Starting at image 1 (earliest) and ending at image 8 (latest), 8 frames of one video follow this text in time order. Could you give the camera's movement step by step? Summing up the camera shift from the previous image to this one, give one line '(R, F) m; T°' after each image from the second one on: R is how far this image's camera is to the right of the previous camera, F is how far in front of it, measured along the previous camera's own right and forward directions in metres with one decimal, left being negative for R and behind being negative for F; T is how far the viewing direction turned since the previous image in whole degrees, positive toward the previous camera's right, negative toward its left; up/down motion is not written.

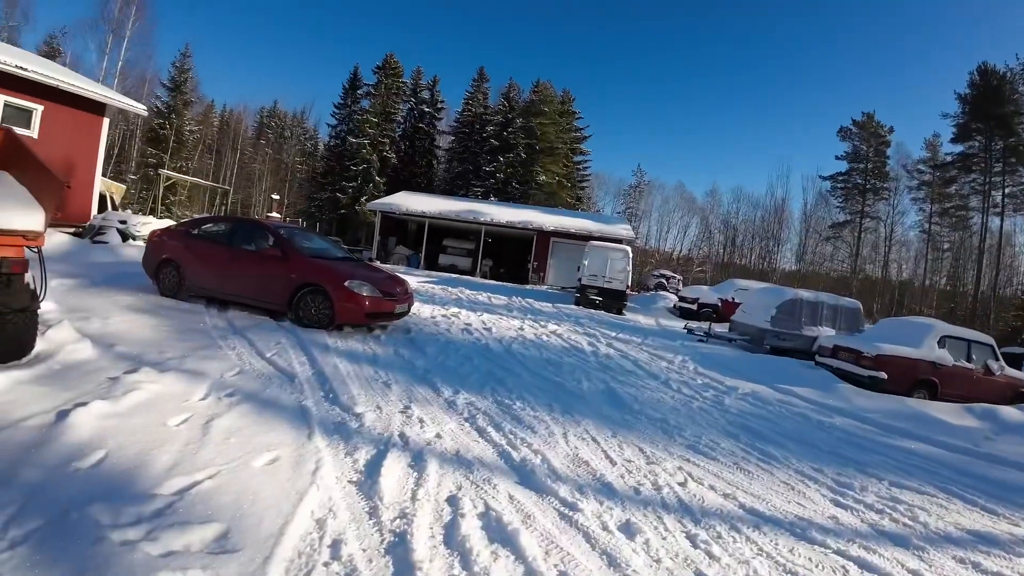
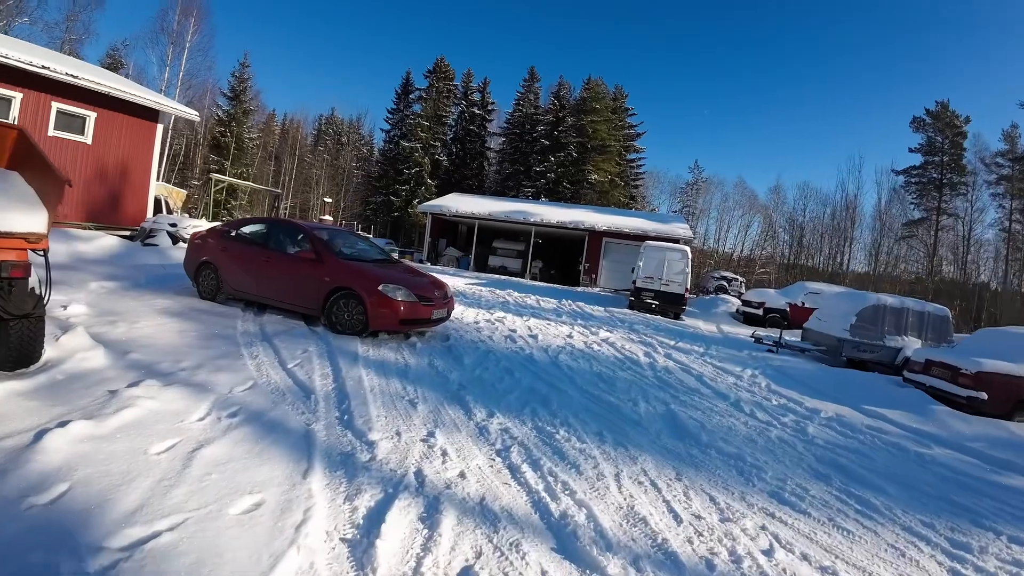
(+0.1, +0.7) m; -6°
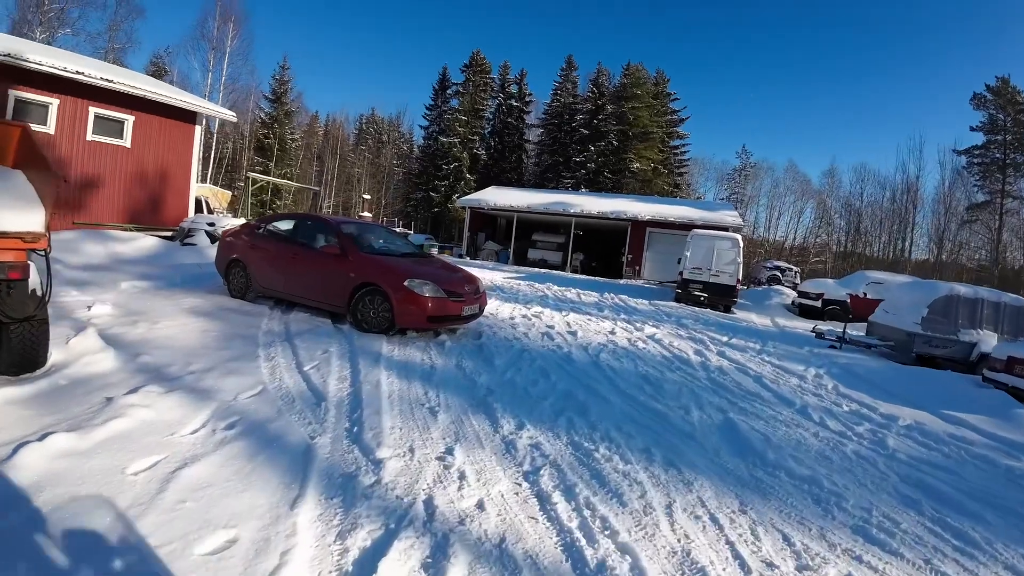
(+0.1, +0.5) m; -5°
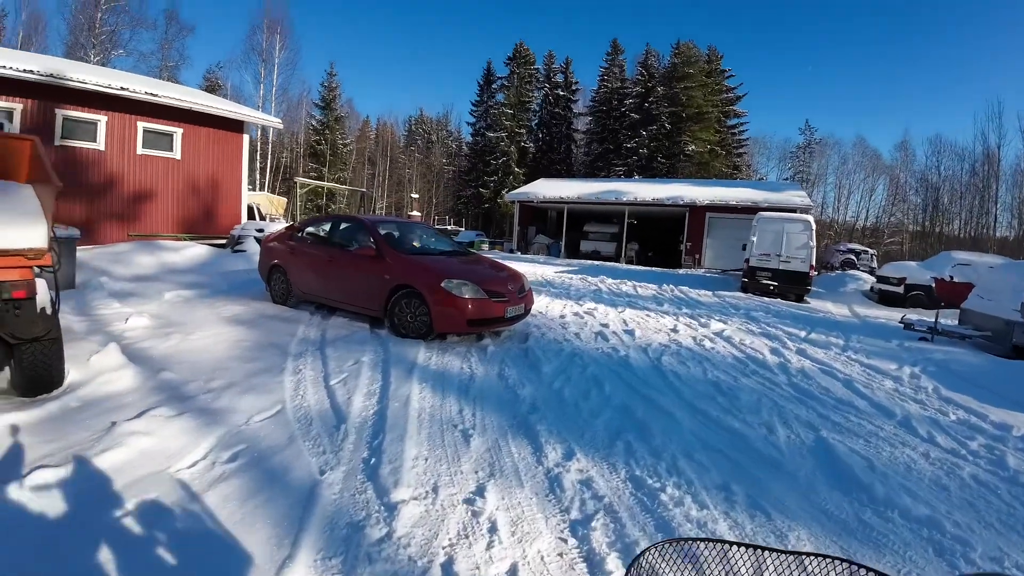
(+0.1, +0.6) m; -6°
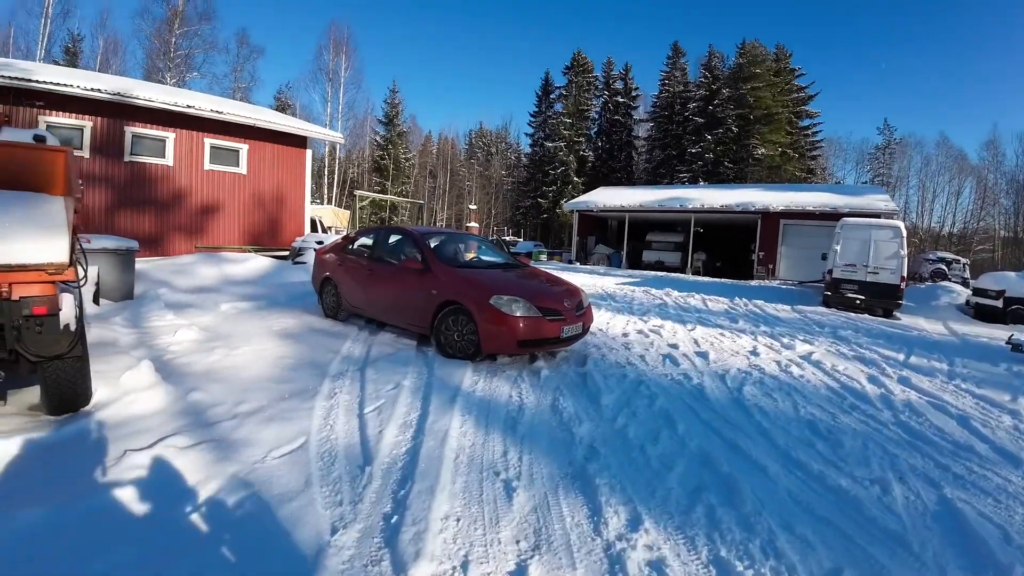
(0.0, +0.5) m; -6°
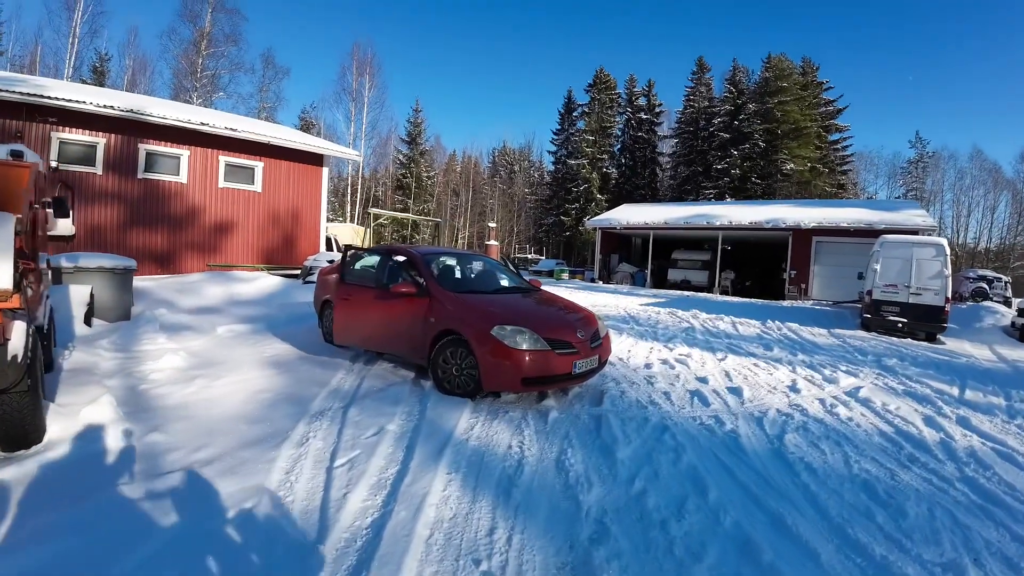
(+0.2, +0.6) m; -3°
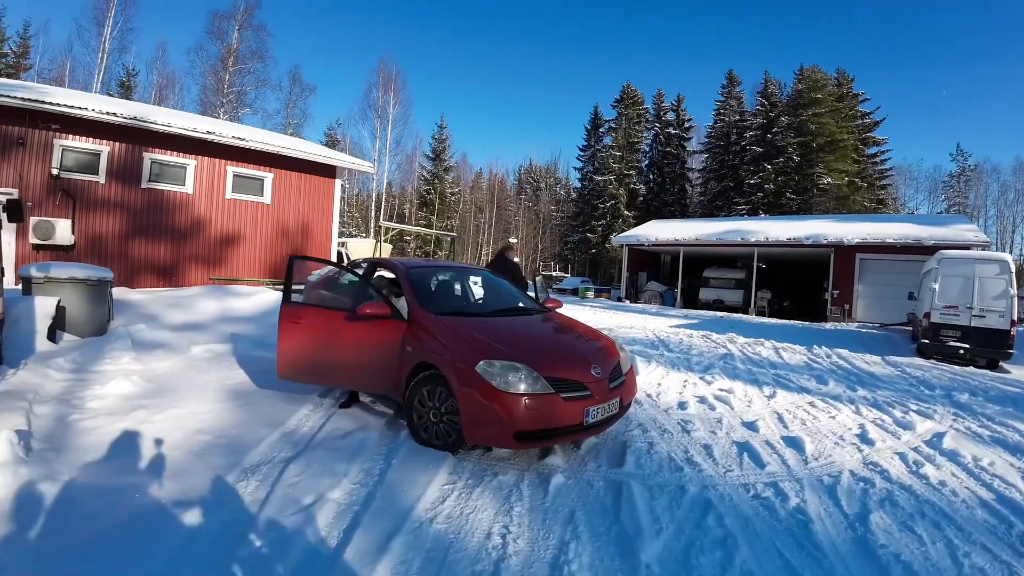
(+0.2, +0.9) m; -3°
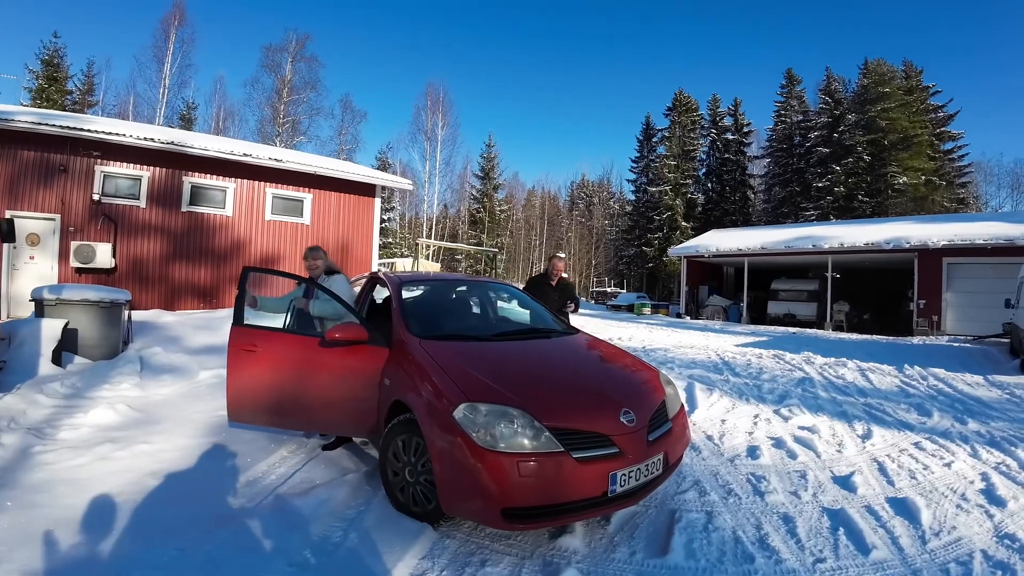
(+0.3, +0.9) m; -6°
